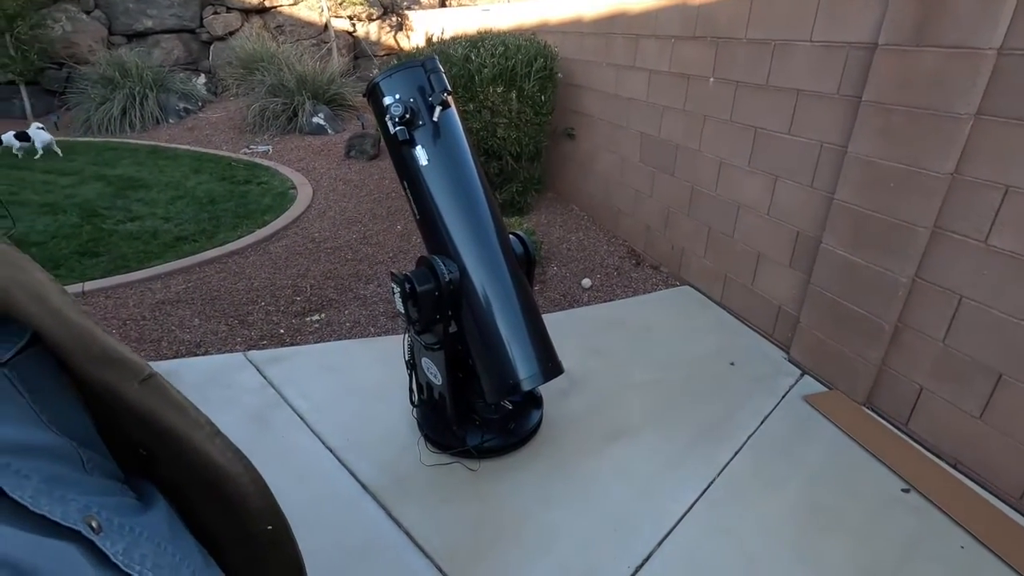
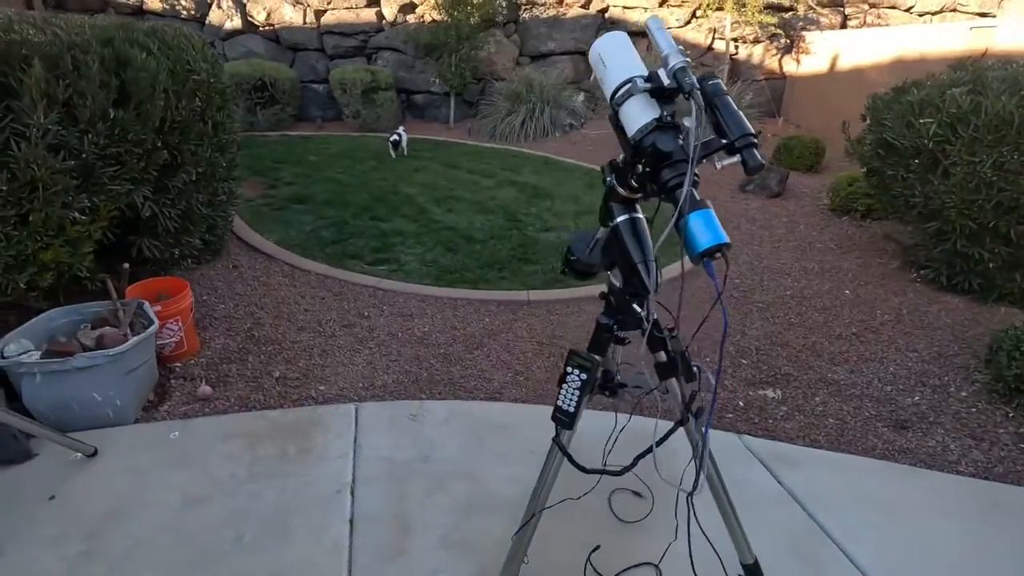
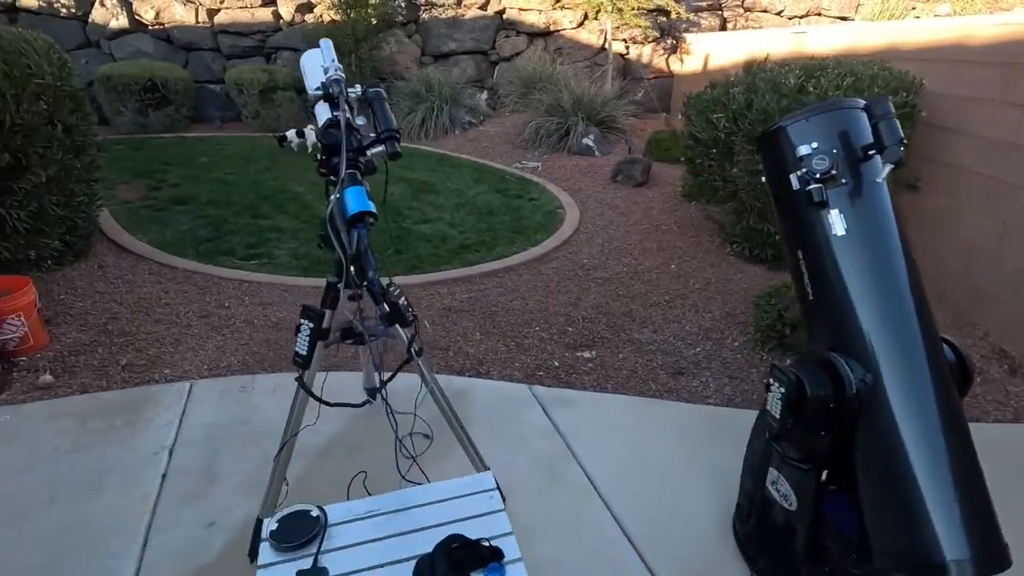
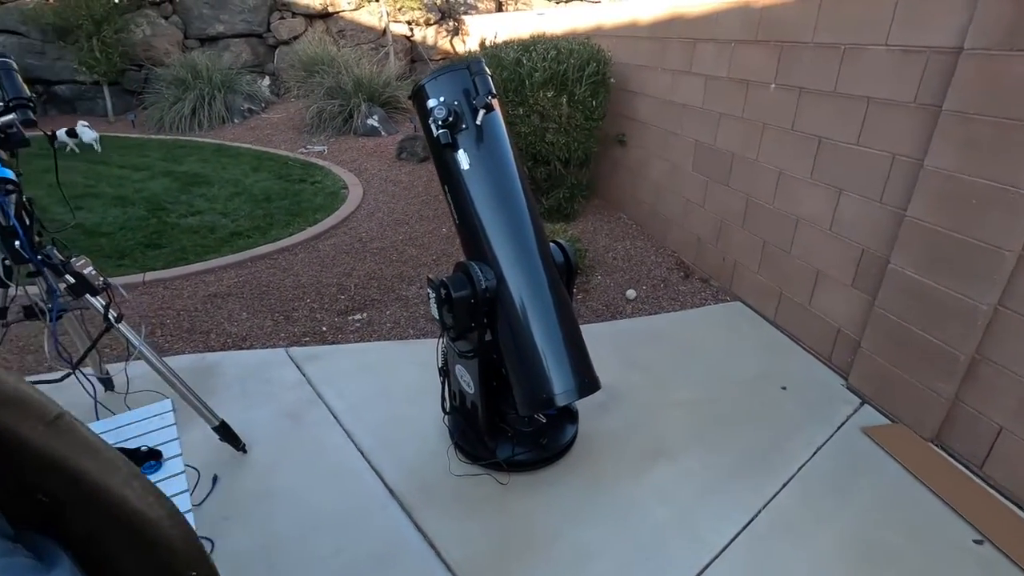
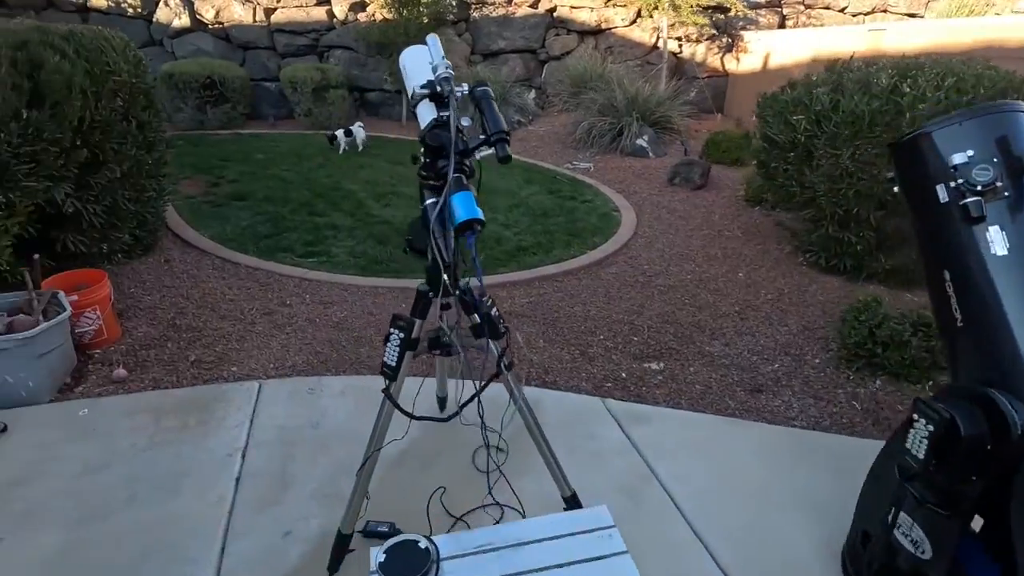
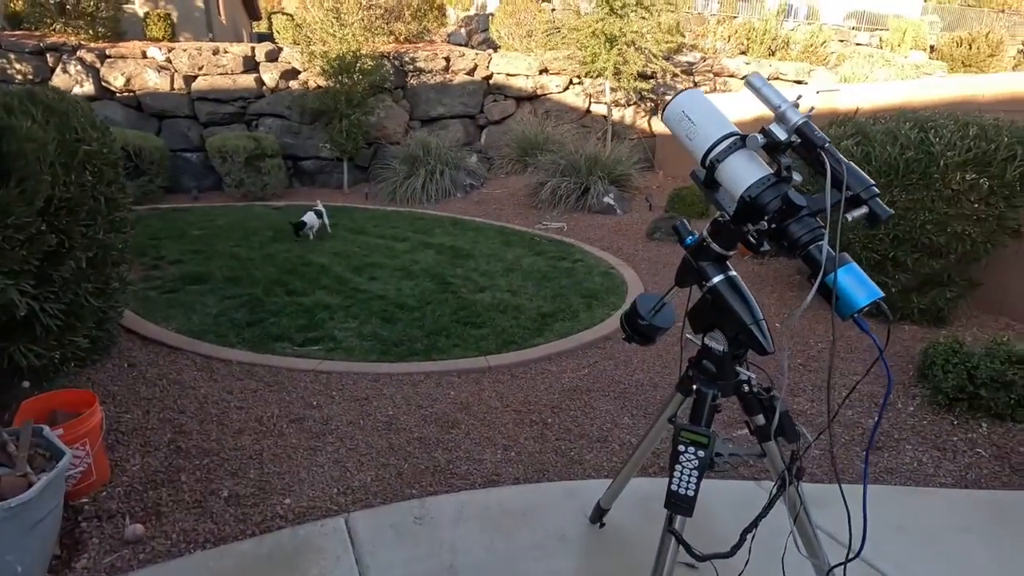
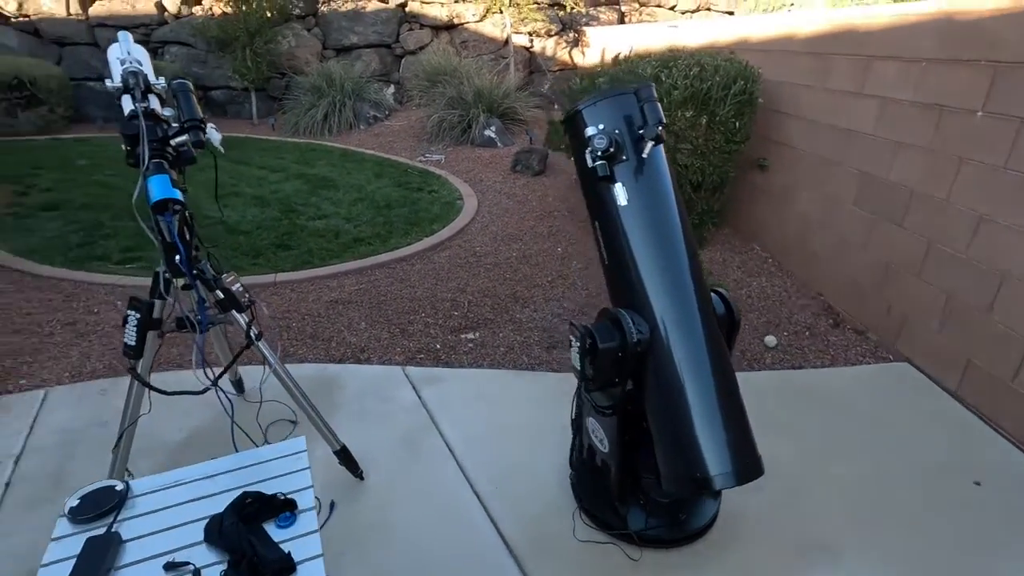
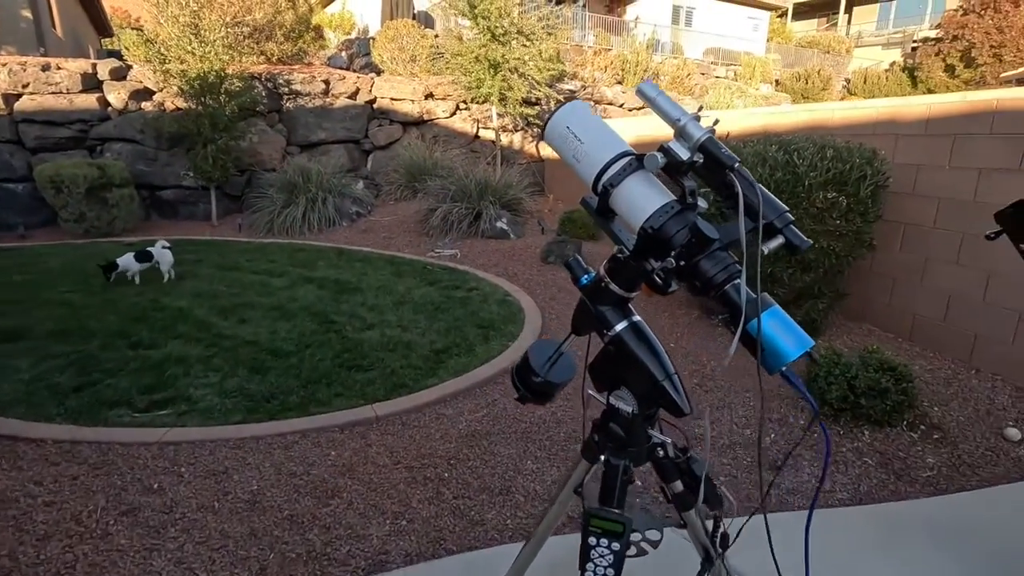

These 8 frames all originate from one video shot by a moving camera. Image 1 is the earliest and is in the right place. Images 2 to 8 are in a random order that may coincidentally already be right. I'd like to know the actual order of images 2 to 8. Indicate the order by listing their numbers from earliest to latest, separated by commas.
4, 7, 3, 5, 2, 6, 8
